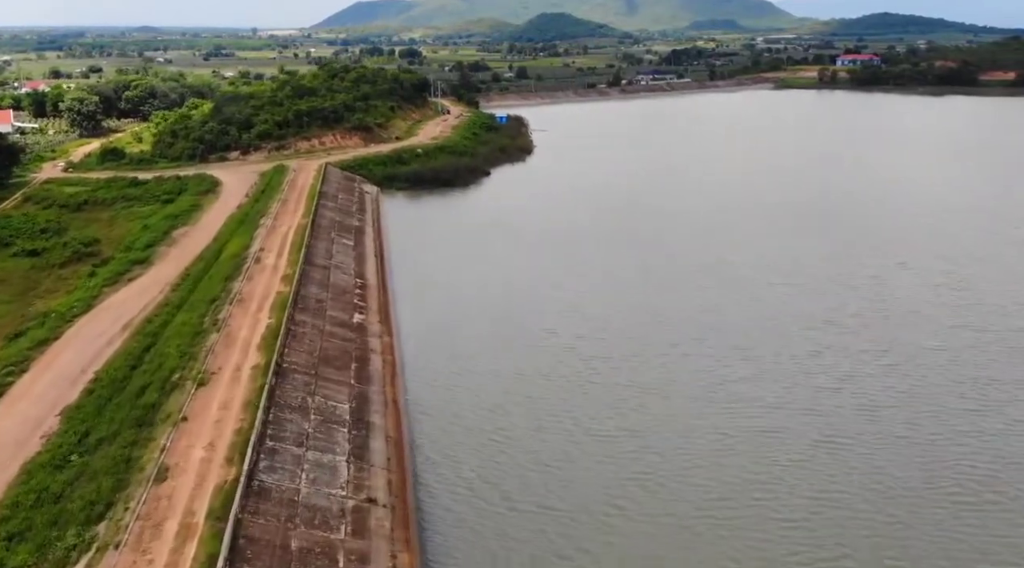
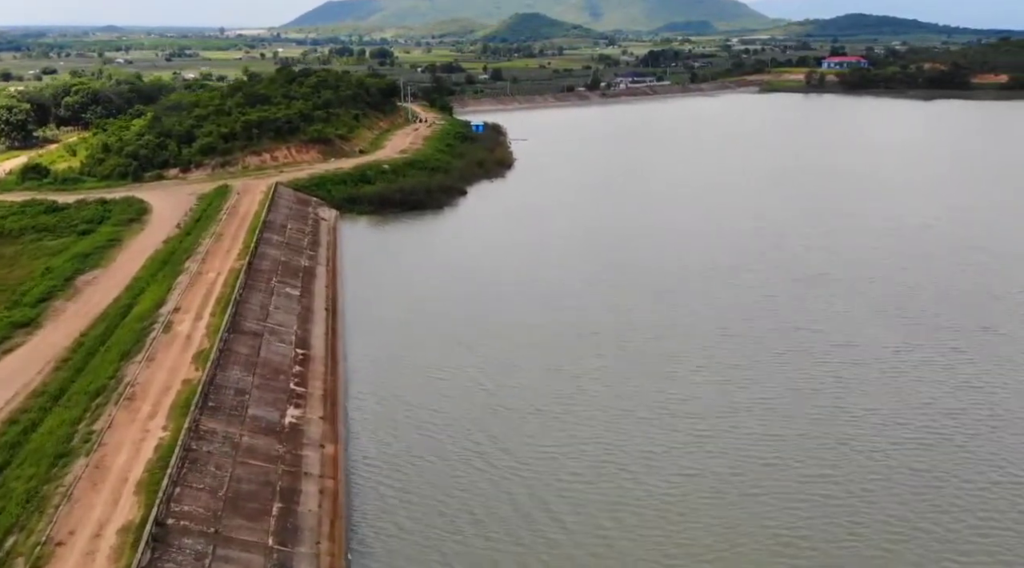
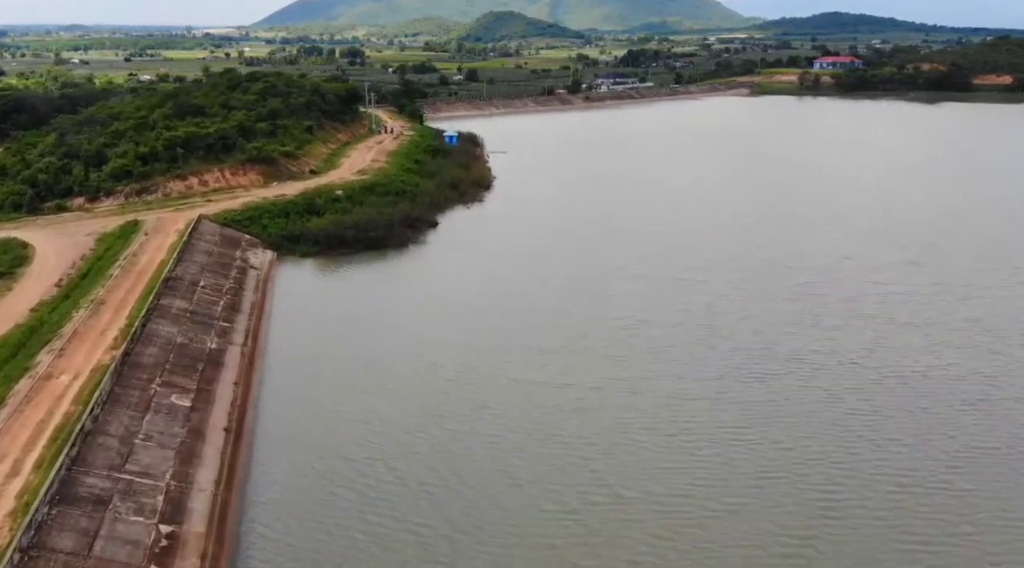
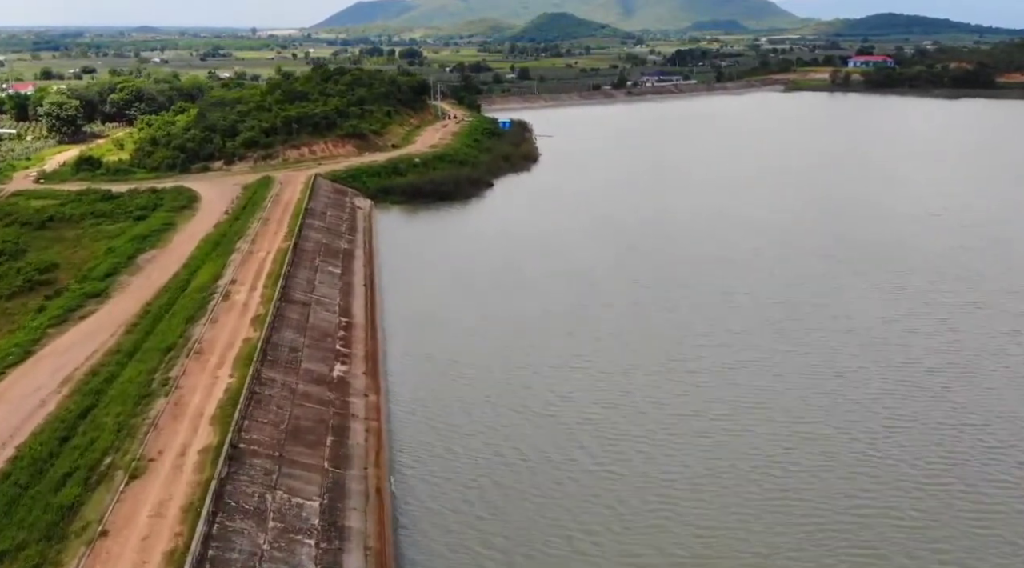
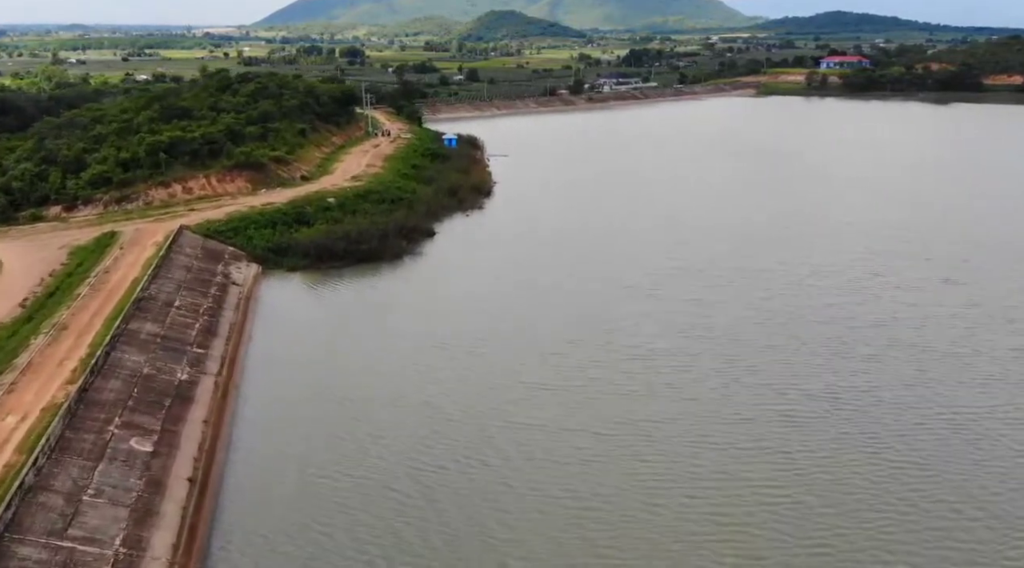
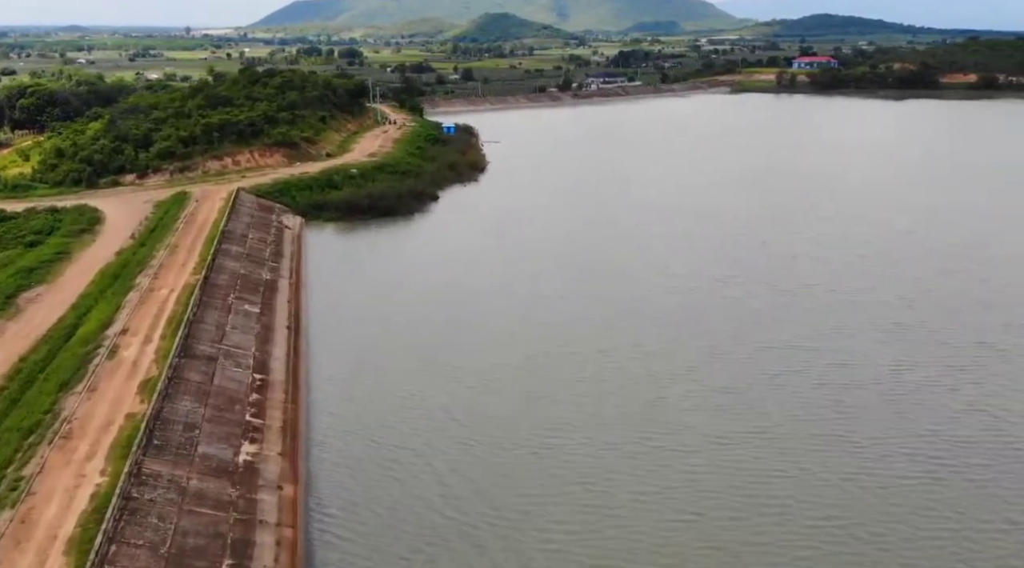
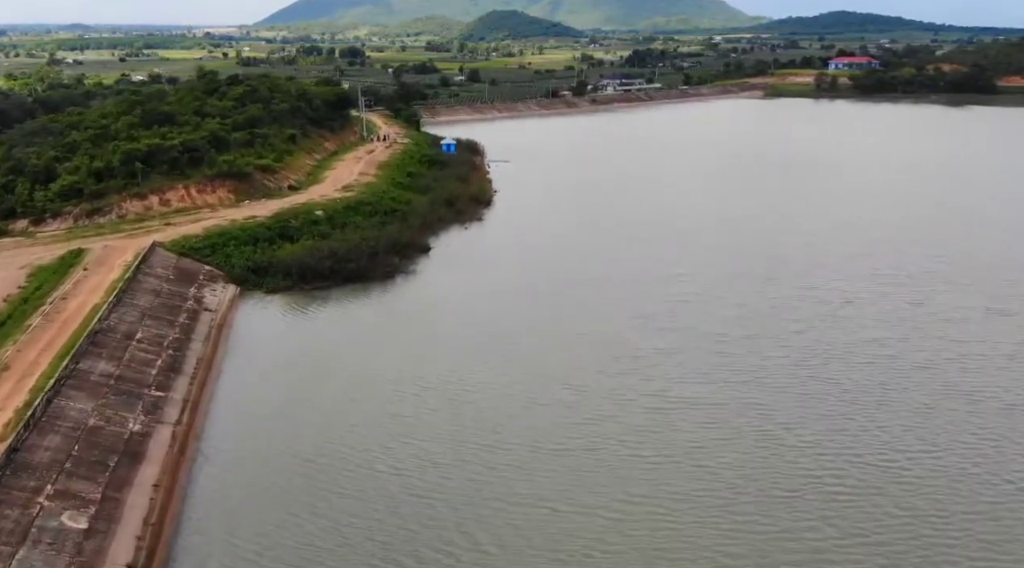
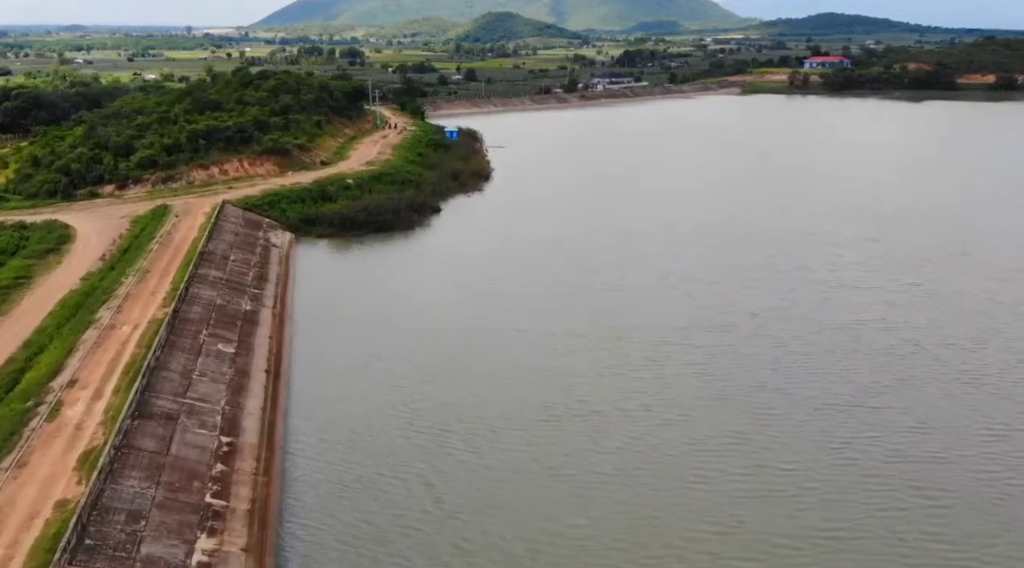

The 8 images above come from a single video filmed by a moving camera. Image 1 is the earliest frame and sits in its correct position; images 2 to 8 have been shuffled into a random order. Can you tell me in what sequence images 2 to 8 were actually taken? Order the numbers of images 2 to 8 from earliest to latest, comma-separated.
4, 2, 6, 8, 3, 5, 7
